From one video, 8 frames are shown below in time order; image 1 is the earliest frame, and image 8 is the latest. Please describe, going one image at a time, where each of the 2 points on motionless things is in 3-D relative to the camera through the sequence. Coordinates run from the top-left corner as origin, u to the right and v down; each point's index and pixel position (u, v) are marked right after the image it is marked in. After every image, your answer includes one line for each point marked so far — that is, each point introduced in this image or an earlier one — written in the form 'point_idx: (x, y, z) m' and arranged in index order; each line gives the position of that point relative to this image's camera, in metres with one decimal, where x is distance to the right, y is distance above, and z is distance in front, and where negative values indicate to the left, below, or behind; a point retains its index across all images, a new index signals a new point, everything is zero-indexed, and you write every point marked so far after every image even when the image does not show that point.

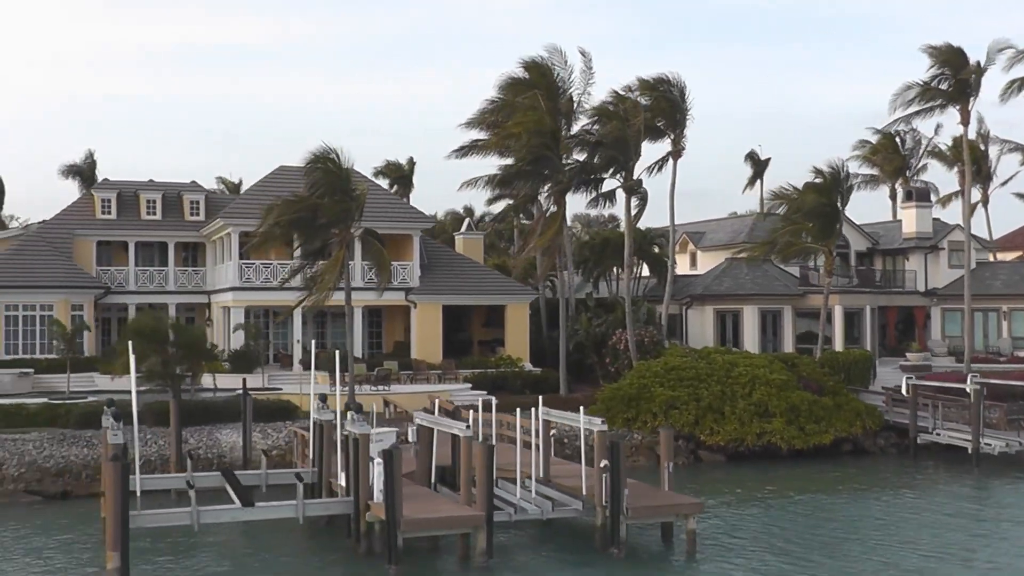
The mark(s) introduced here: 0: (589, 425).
0: (+1.4, -2.5, +19.4) m
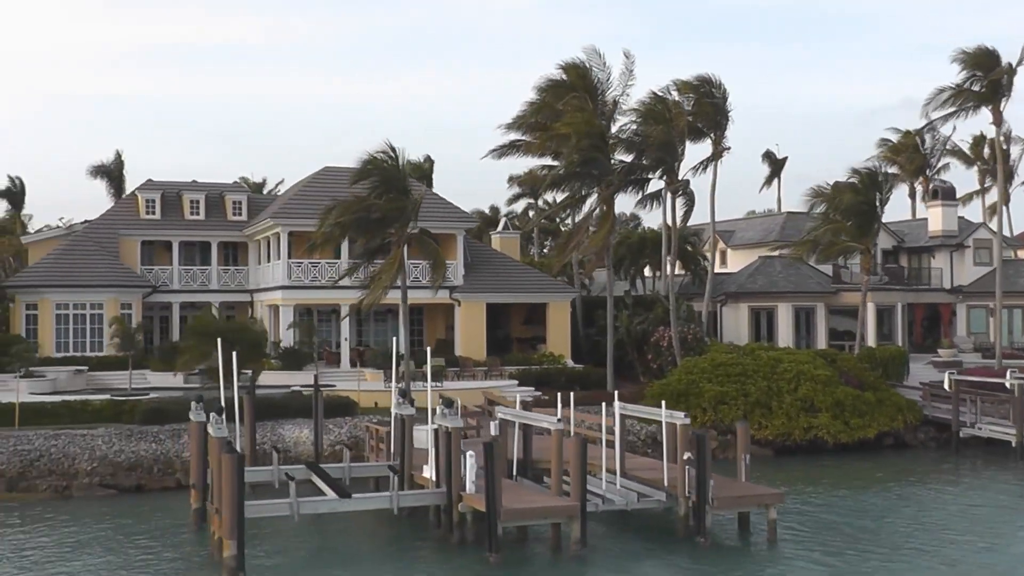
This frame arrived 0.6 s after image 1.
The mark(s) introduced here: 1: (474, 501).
0: (+3.0, -2.5, +20.0) m
1: (-0.6, -3.8, +18.7) m
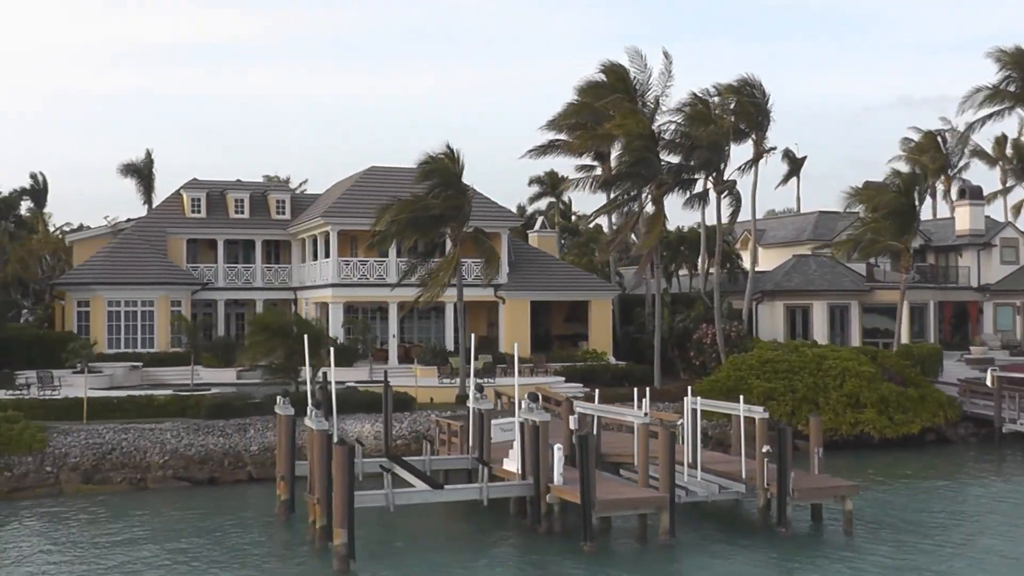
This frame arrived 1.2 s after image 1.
0: (+4.6, -2.4, +20.6) m
1: (+1.0, -3.7, +19.2) m
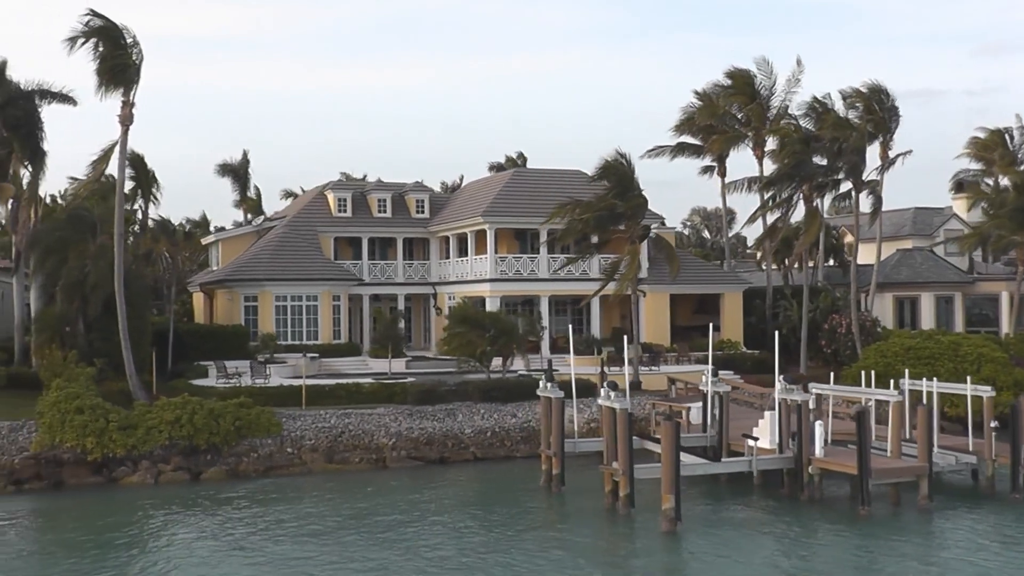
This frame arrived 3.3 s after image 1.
0: (+10.1, -2.3, +23.0) m
1: (+6.6, -3.6, +21.6) m
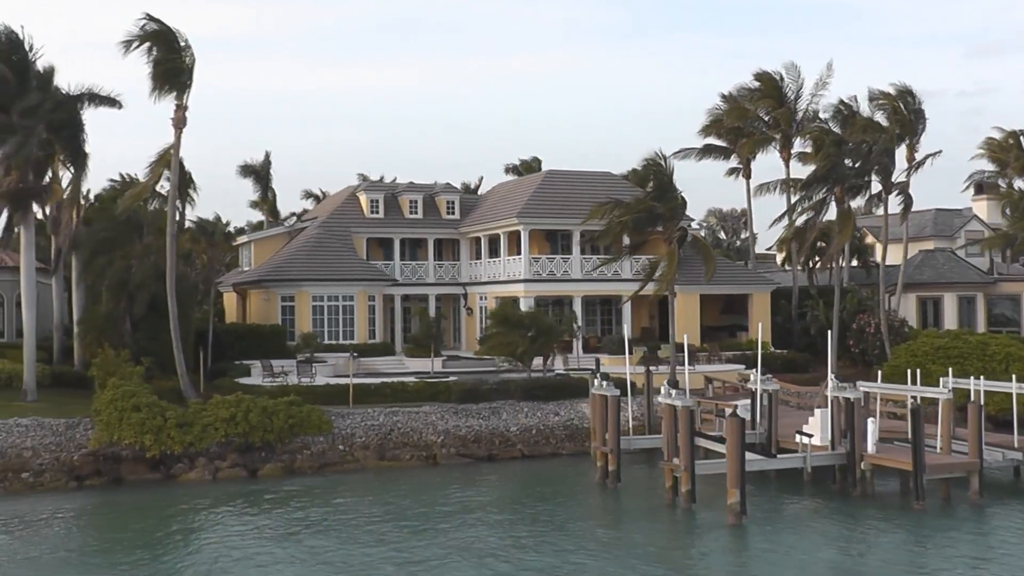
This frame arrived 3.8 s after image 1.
0: (+11.4, -2.3, +23.6) m
1: (+7.9, -3.6, +22.3) m
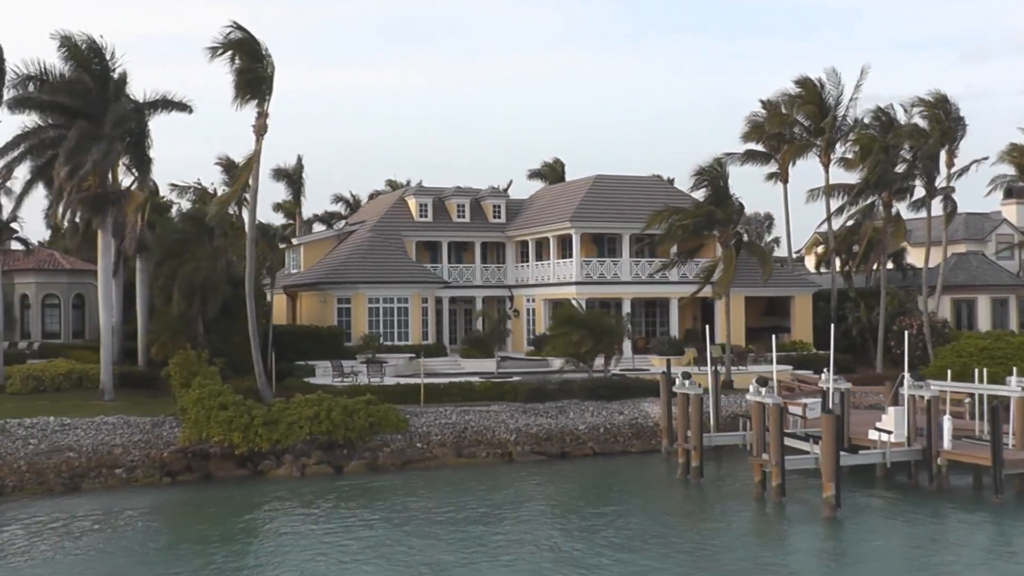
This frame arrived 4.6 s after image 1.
0: (+13.5, -2.4, +24.7) m
1: (+9.9, -3.7, +23.3) m
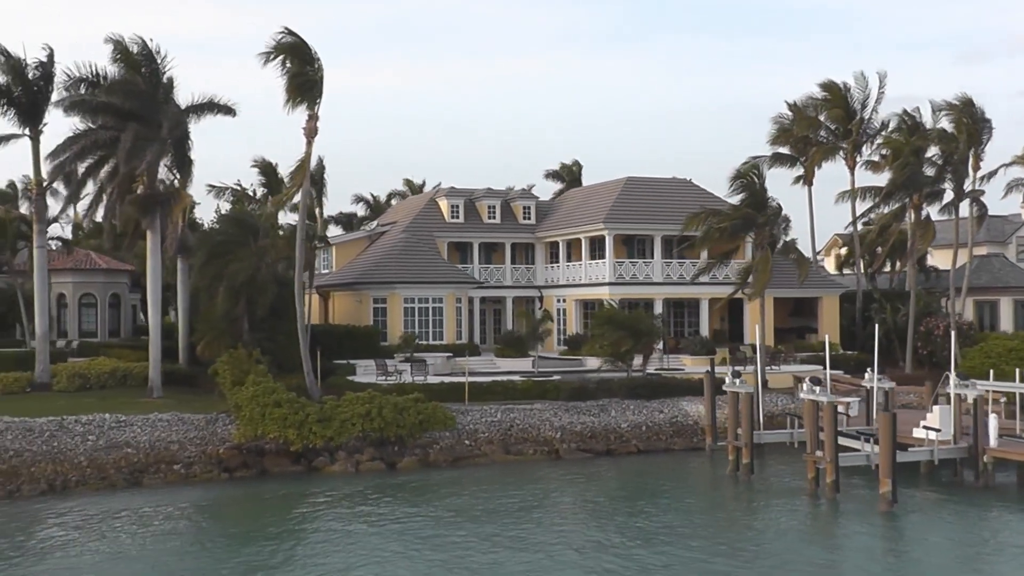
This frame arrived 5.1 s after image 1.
0: (+14.8, -2.4, +25.4) m
1: (+11.3, -3.7, +24.0) m
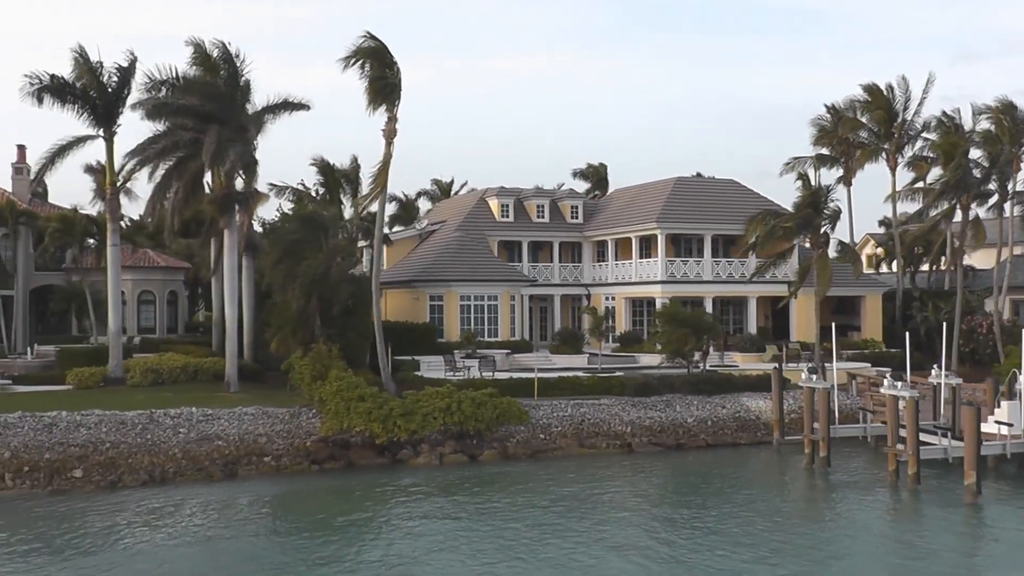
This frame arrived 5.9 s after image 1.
0: (+17.0, -2.4, +26.5) m
1: (+13.5, -3.8, +25.1) m
